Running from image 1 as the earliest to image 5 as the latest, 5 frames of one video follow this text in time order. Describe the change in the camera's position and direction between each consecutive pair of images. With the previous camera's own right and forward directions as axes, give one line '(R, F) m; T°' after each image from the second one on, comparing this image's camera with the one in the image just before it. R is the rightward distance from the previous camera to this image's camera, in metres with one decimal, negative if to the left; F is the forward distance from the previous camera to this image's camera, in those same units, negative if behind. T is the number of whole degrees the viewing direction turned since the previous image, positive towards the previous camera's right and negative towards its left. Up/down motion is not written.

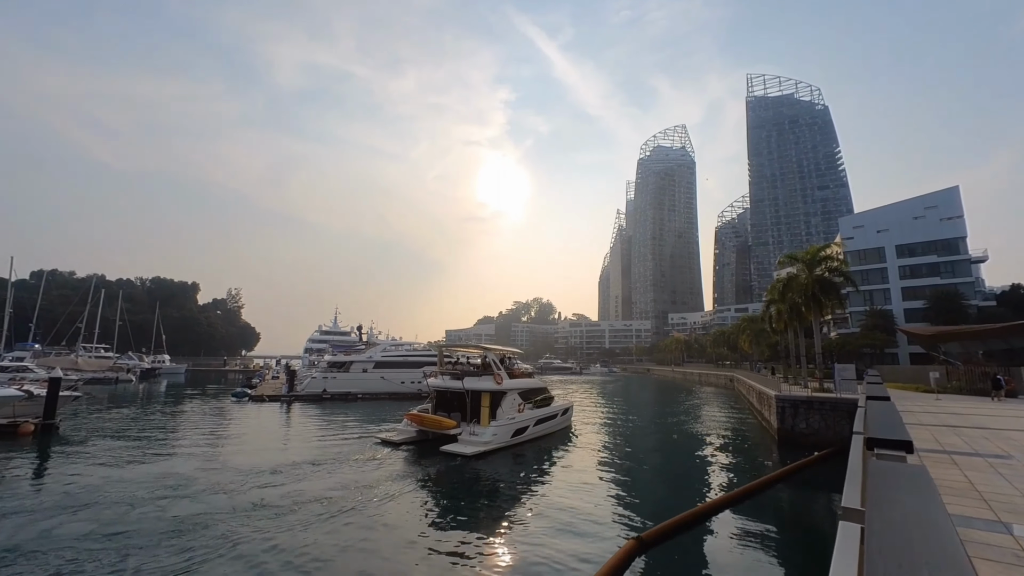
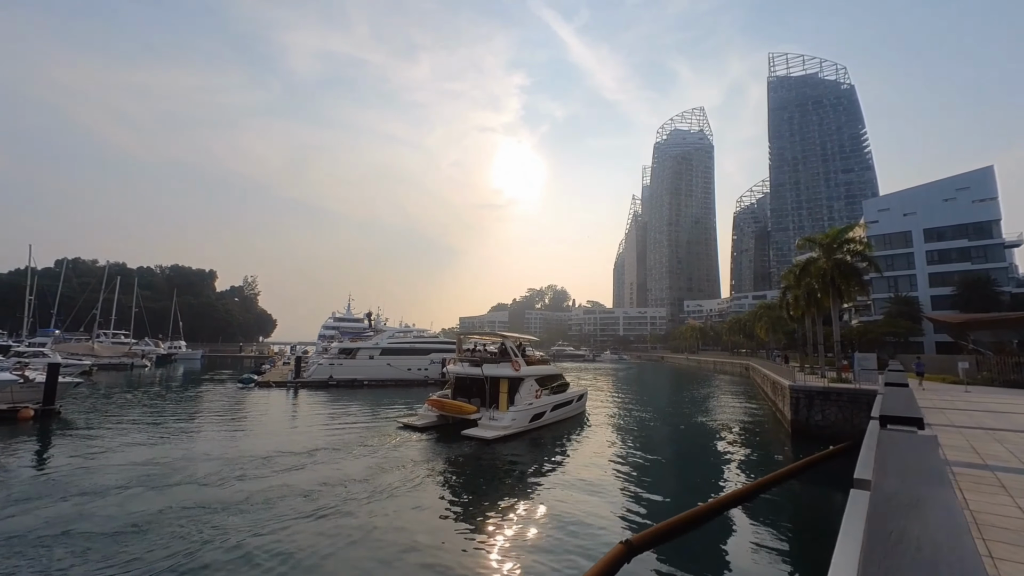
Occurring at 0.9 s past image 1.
(+0.6, +0.7) m; -2°
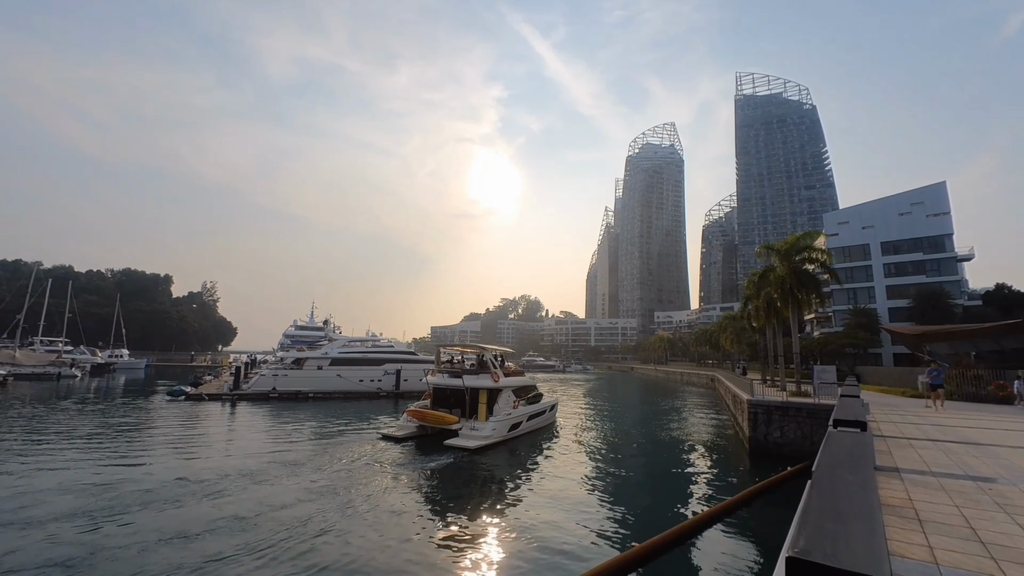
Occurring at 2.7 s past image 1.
(+1.1, +1.3) m; +3°
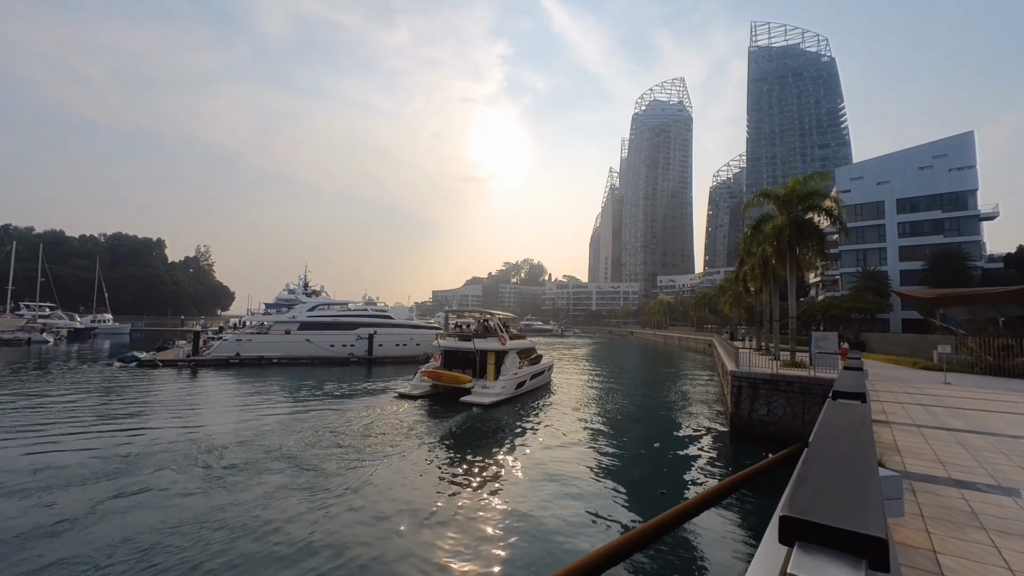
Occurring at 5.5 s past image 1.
(+1.8, +2.3) m; -1°
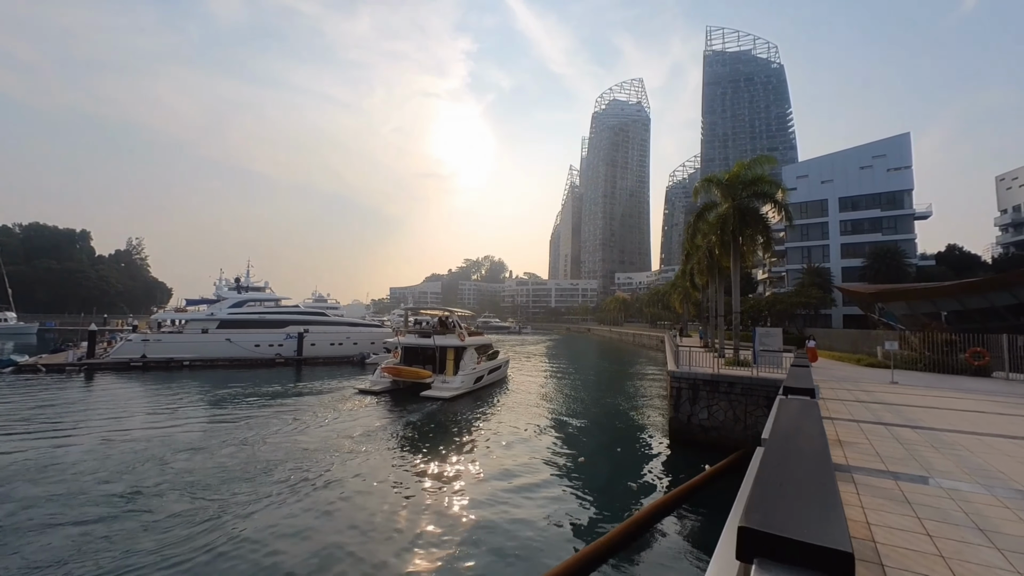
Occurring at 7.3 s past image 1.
(+1.2, +1.6) m; +5°
